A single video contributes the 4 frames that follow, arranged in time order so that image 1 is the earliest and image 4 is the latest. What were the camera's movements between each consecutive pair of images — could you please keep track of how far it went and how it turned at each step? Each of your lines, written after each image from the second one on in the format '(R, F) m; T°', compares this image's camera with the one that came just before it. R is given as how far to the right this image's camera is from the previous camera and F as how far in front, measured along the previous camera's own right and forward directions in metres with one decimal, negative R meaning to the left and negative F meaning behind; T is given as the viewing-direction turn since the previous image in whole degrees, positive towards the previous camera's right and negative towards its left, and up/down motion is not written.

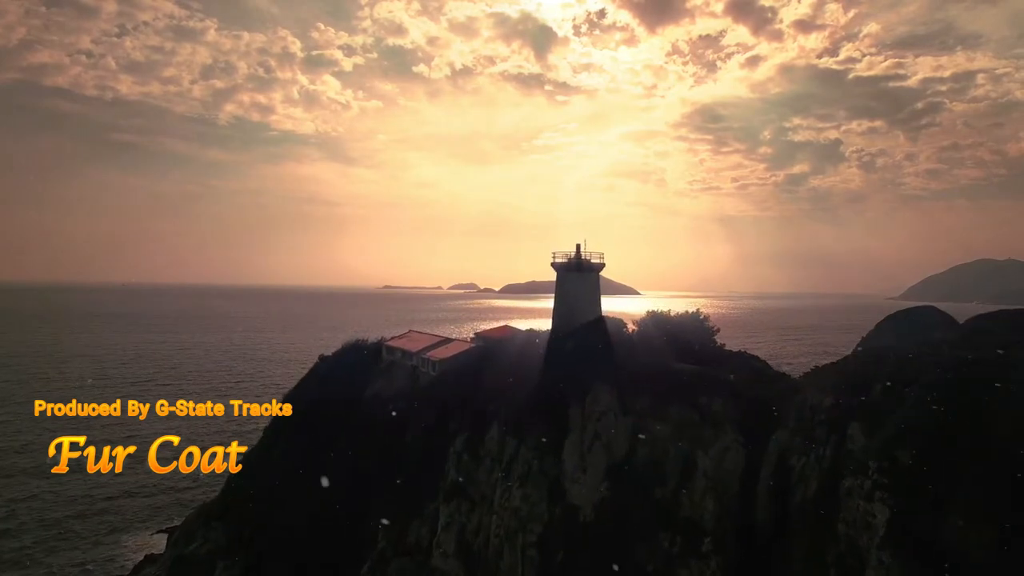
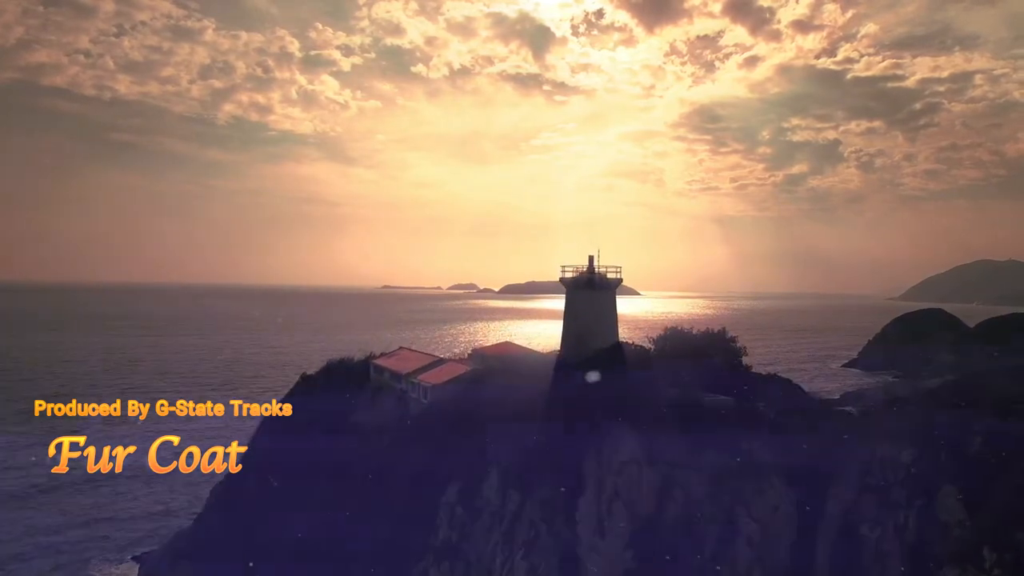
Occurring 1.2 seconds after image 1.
(-0.5, +0.3) m; 0°
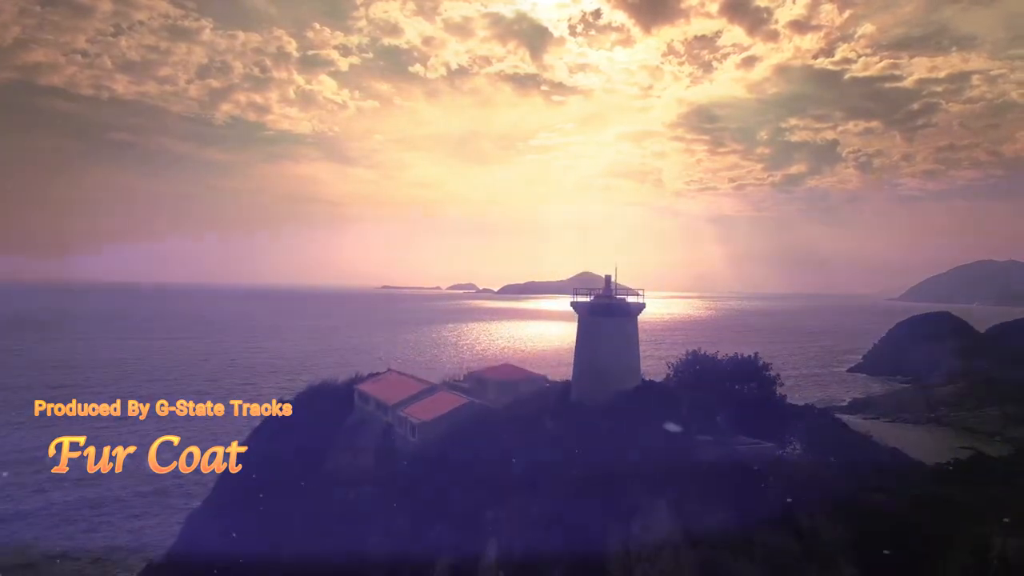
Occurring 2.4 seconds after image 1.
(-0.8, -0.2) m; 0°
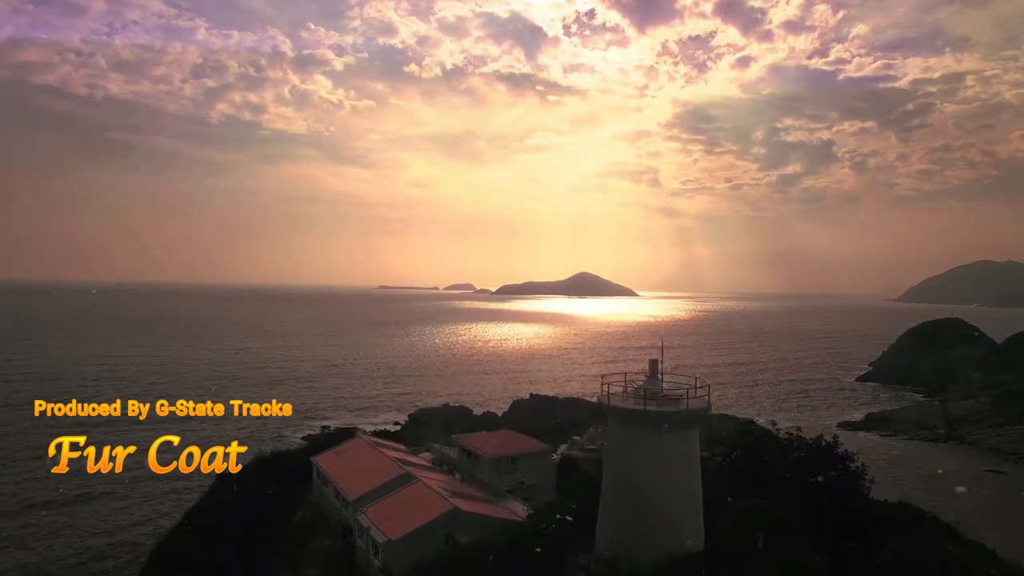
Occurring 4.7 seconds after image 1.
(-0.8, +0.5) m; 0°
